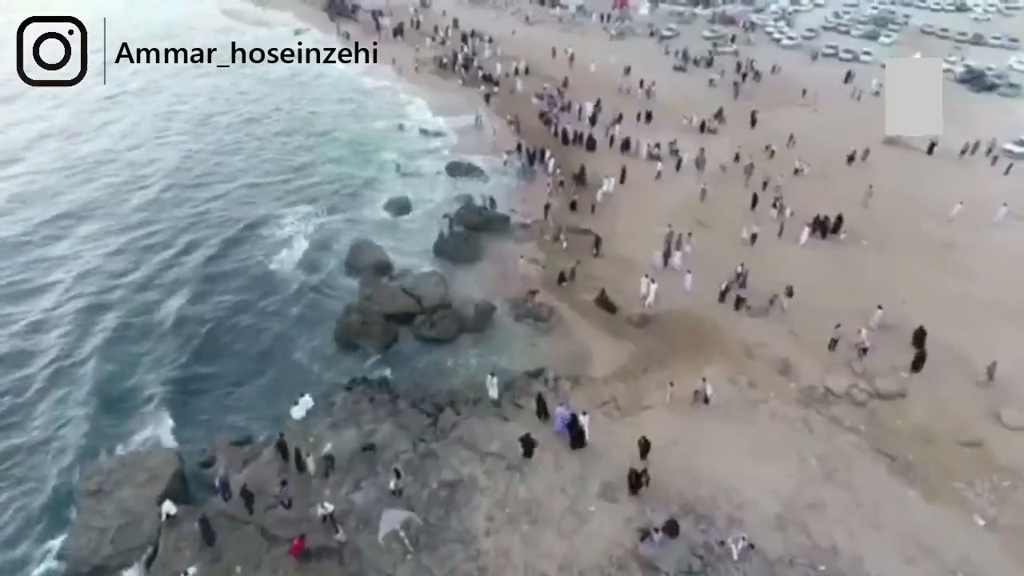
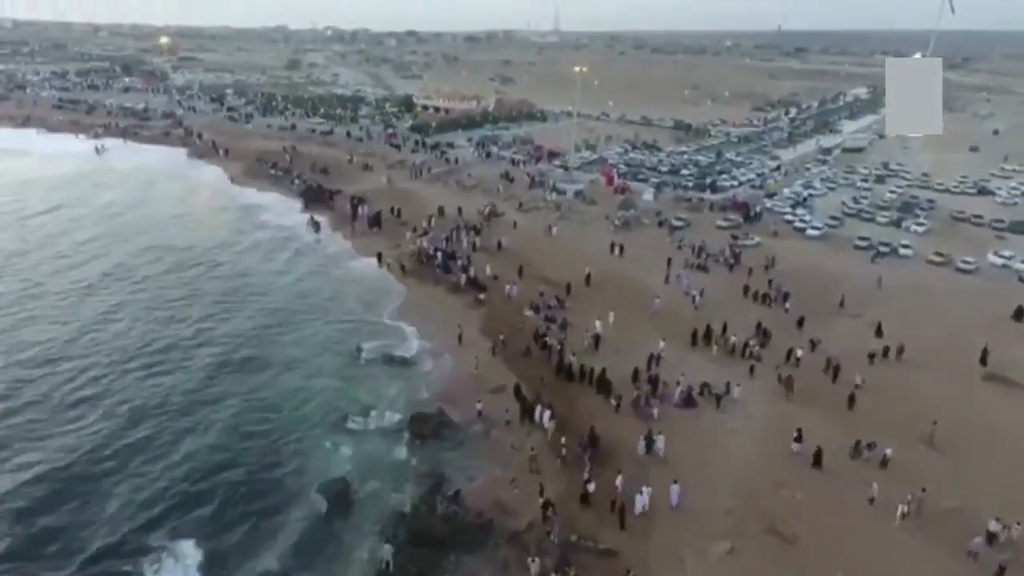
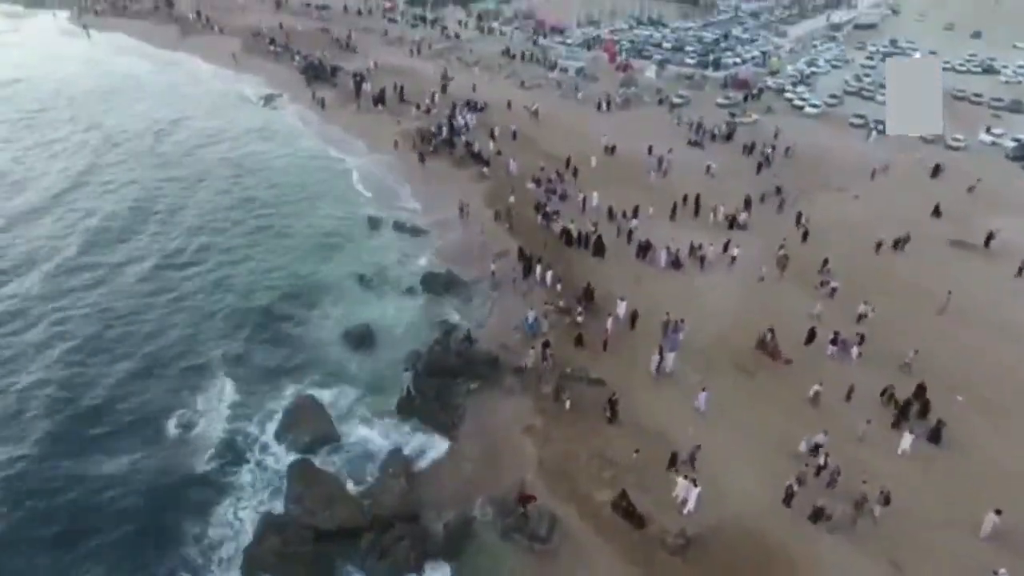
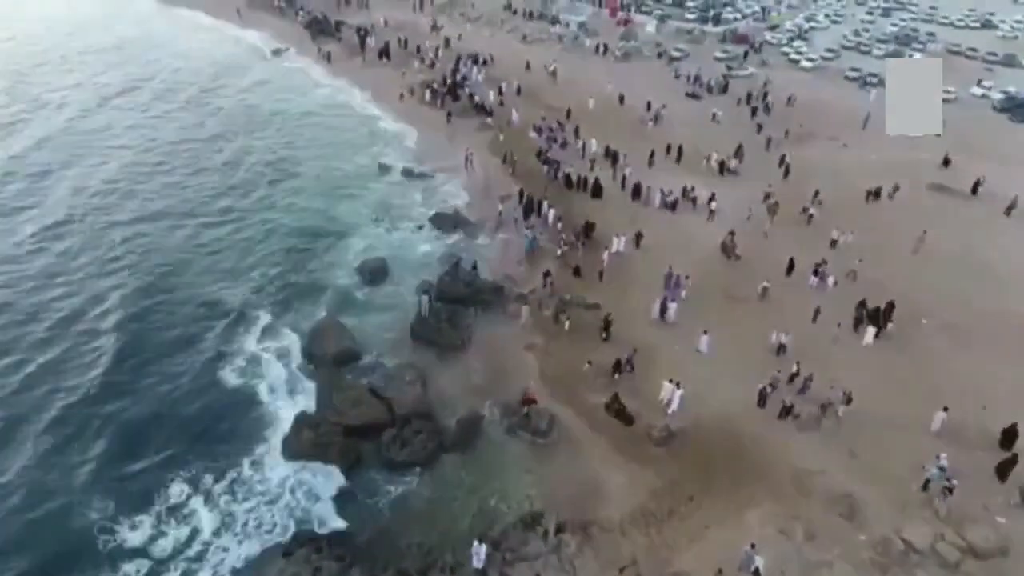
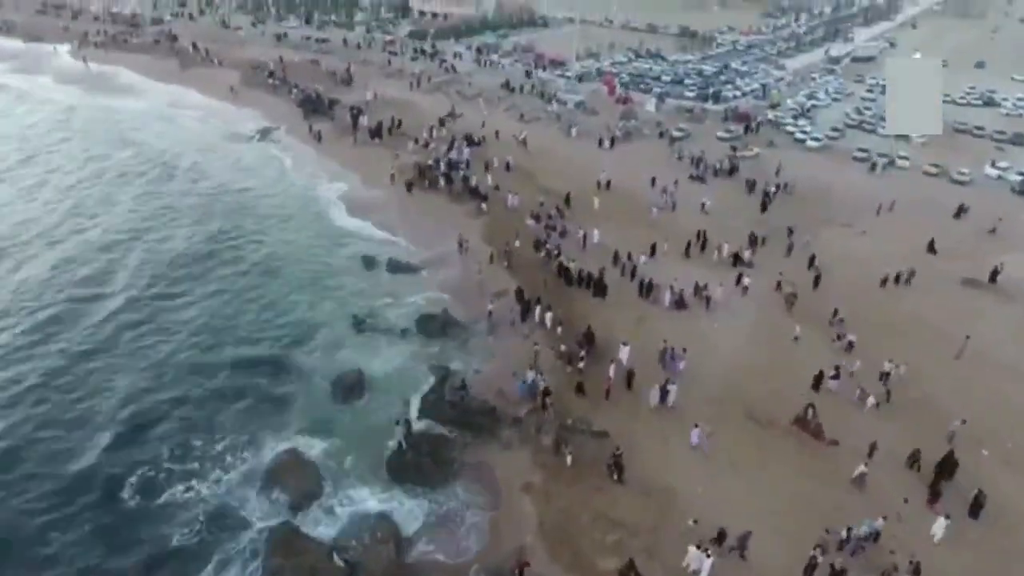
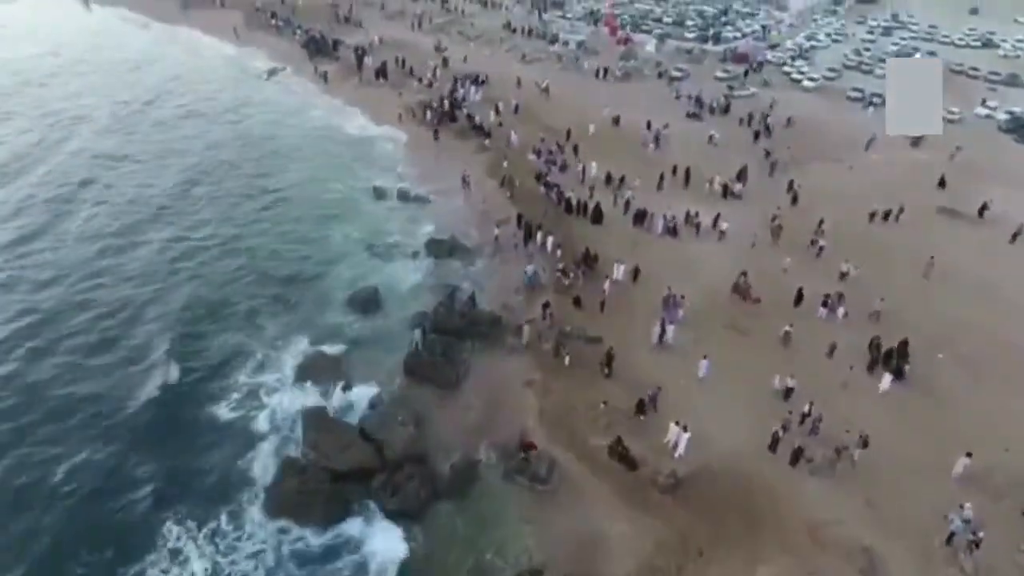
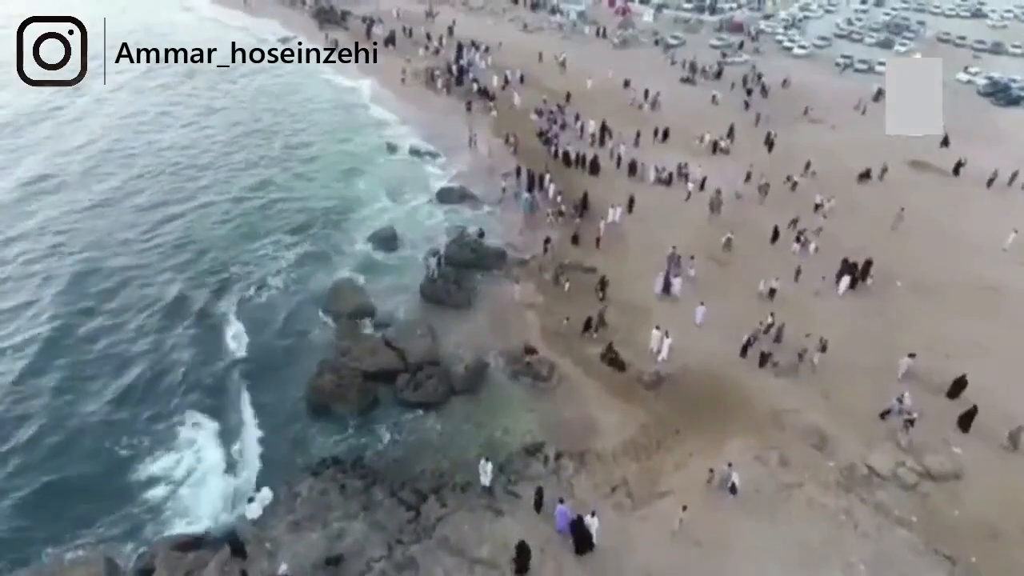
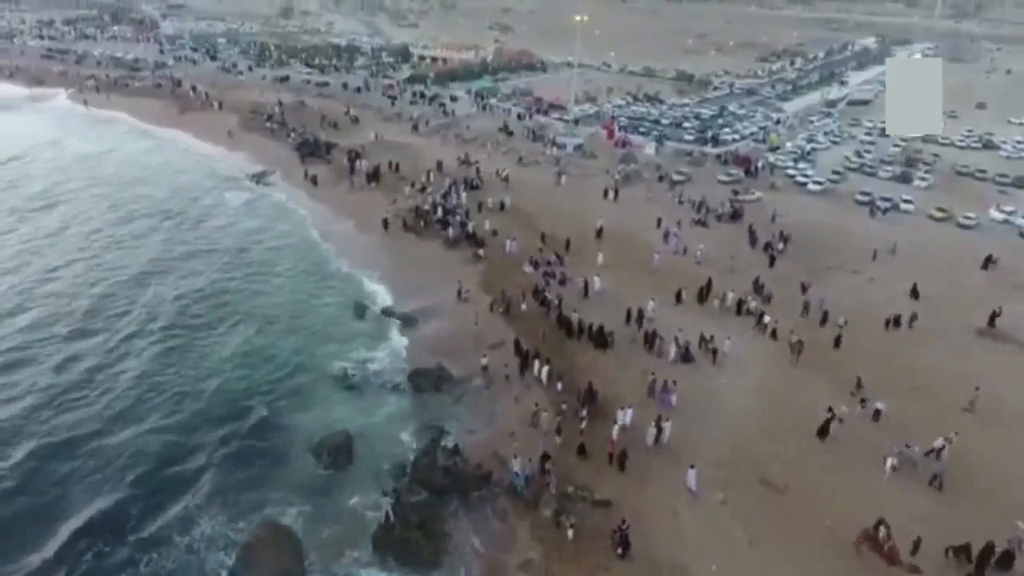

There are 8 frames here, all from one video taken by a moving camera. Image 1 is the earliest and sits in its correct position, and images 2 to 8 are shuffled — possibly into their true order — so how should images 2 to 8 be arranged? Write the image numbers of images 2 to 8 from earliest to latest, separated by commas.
7, 4, 6, 3, 5, 8, 2
